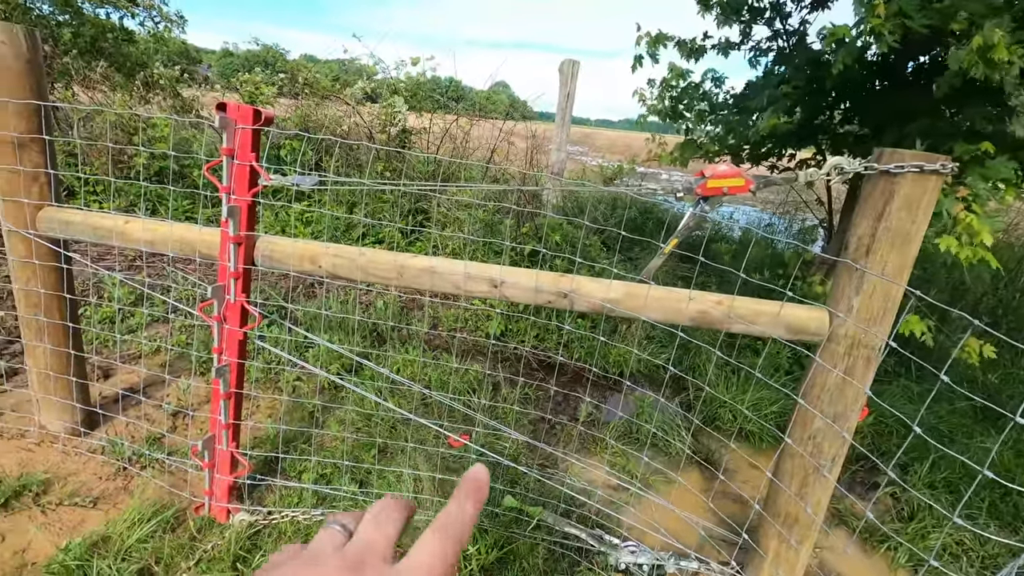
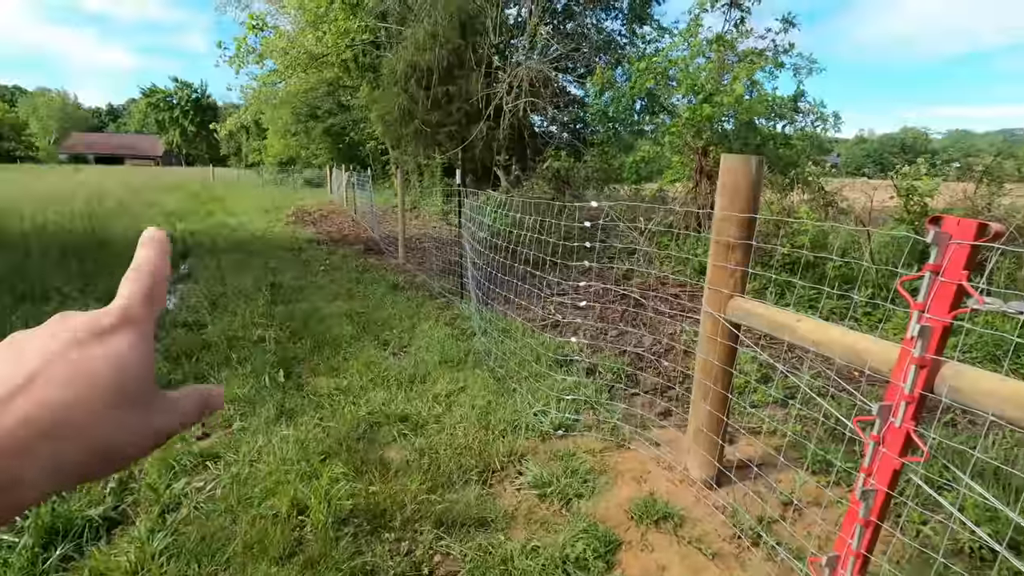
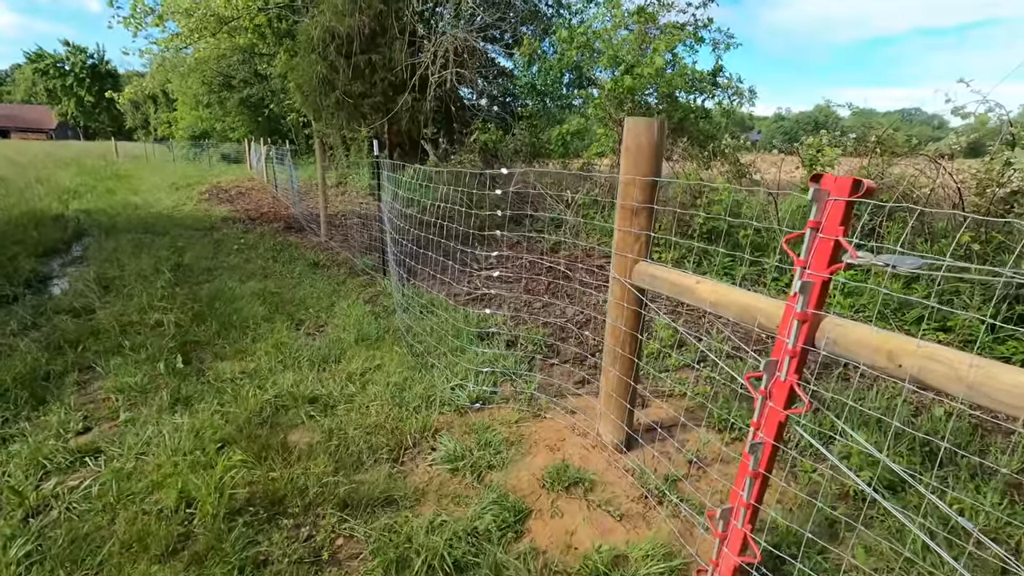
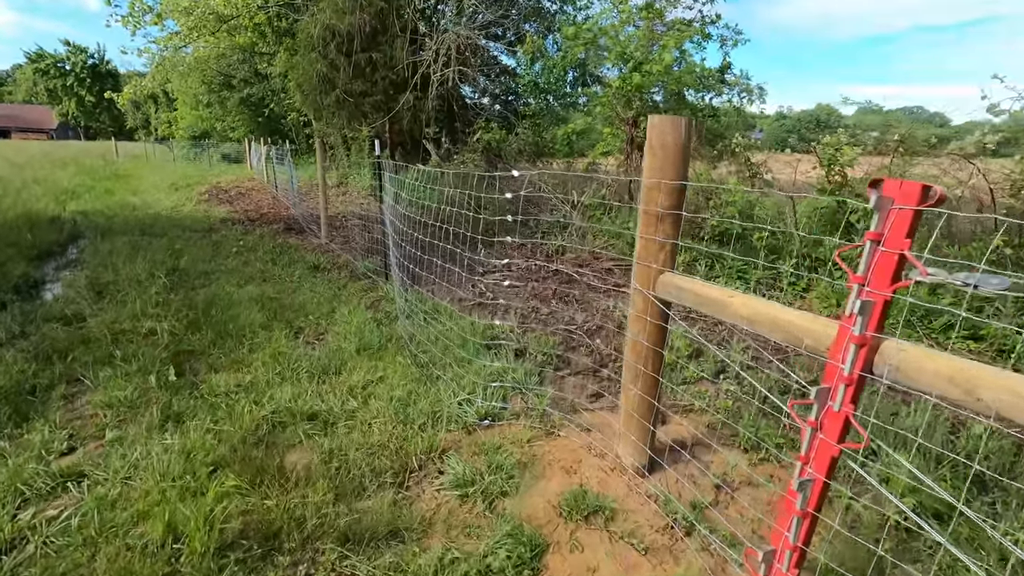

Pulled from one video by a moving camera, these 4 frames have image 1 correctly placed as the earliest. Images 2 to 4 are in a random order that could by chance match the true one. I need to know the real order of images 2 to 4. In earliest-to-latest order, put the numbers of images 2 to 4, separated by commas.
2, 3, 4
